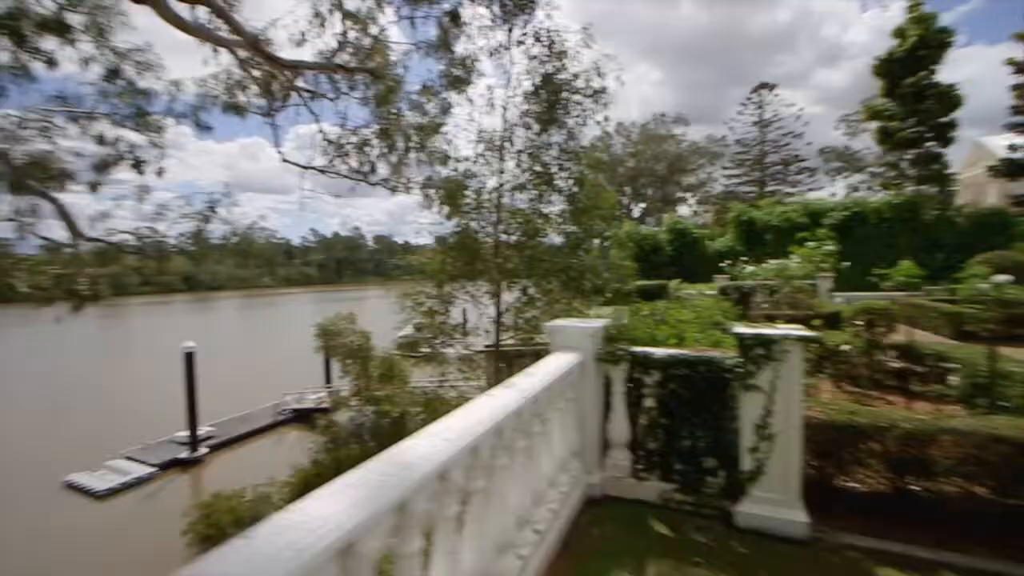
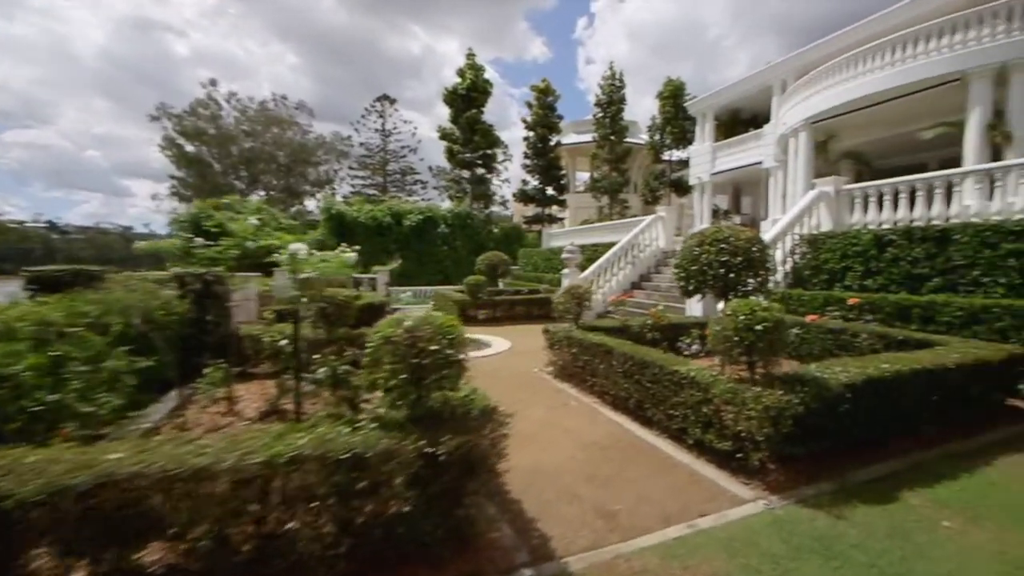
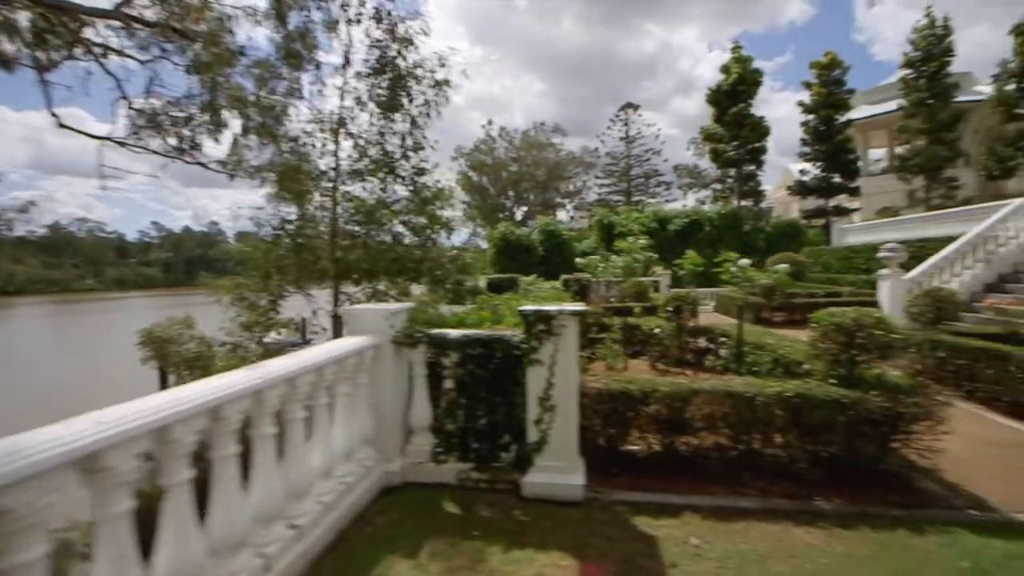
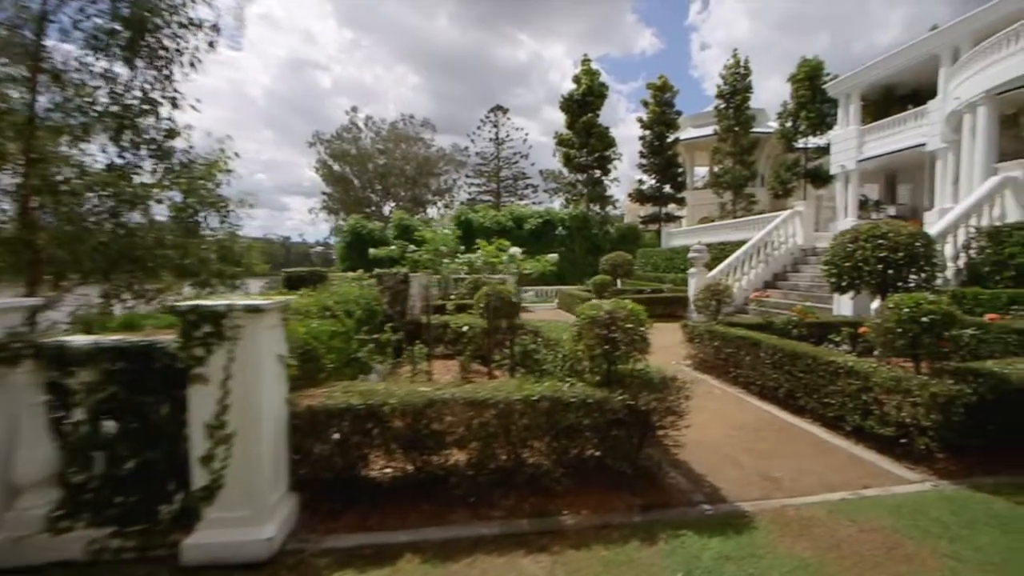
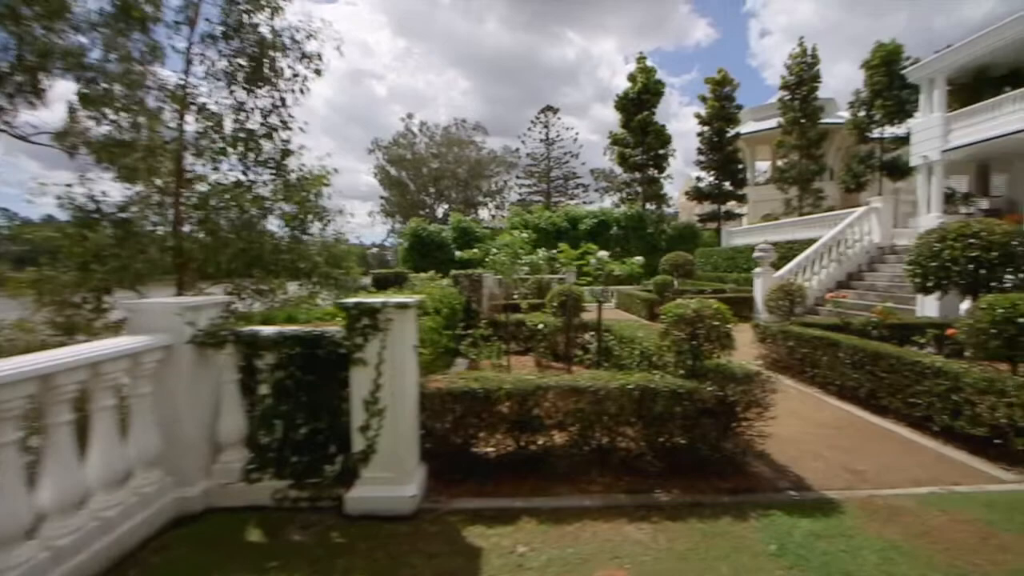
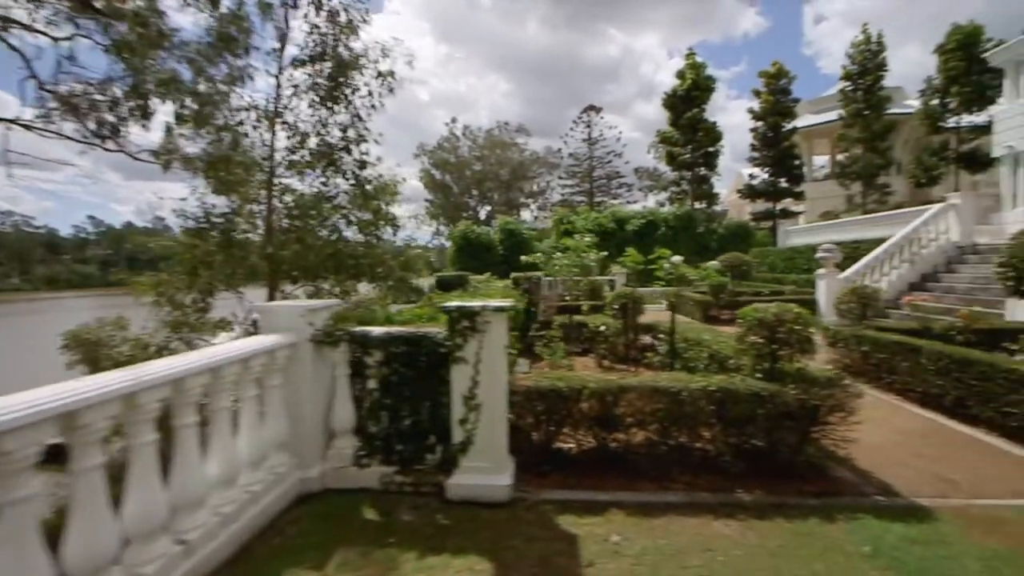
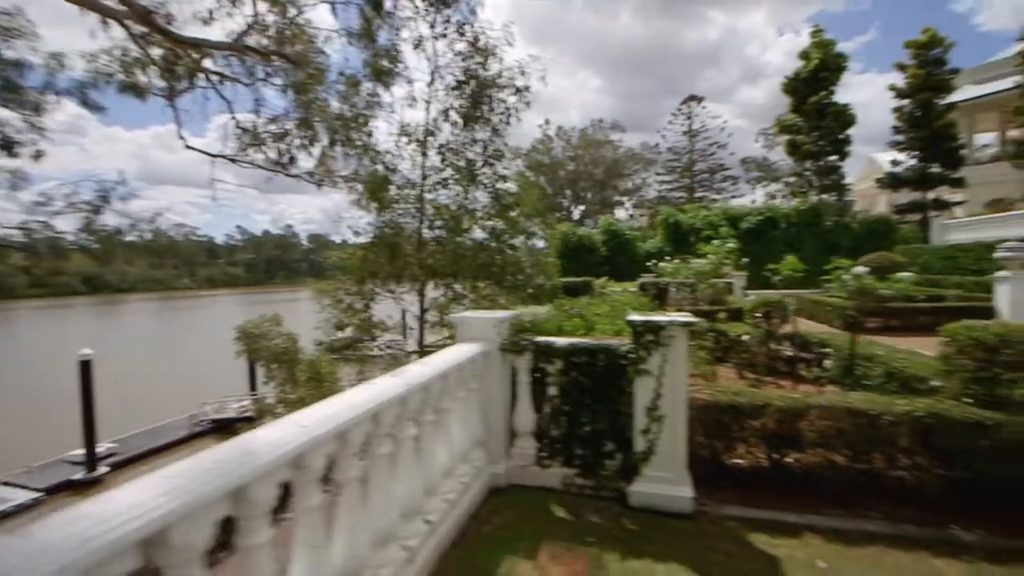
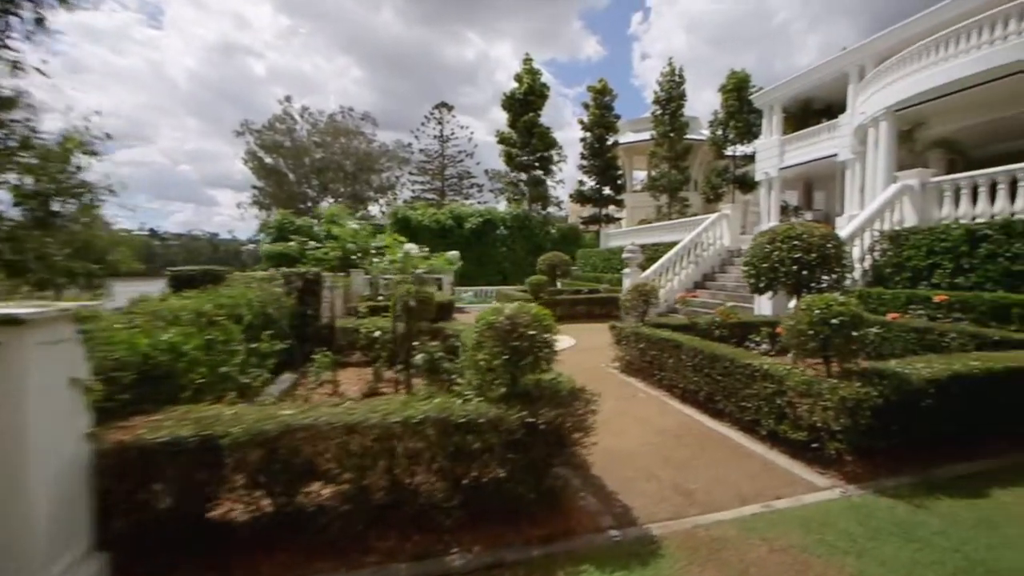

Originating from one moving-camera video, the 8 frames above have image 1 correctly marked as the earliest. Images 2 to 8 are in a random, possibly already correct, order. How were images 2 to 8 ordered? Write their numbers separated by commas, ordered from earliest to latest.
7, 3, 6, 5, 4, 8, 2
